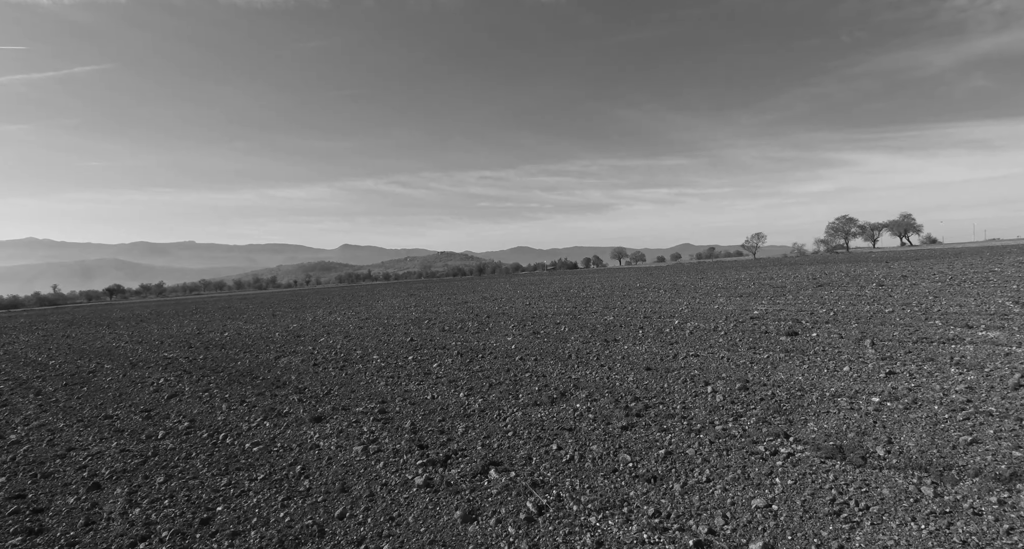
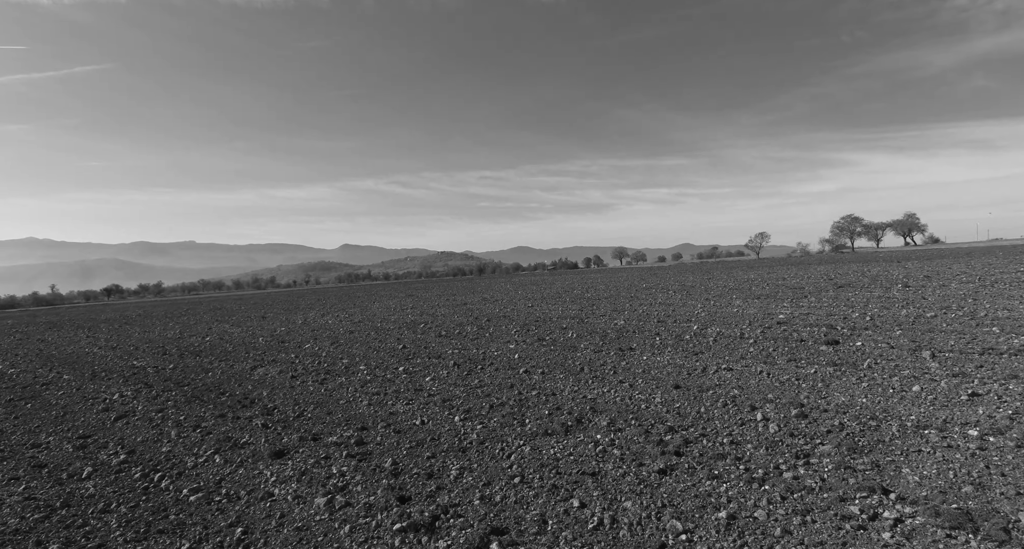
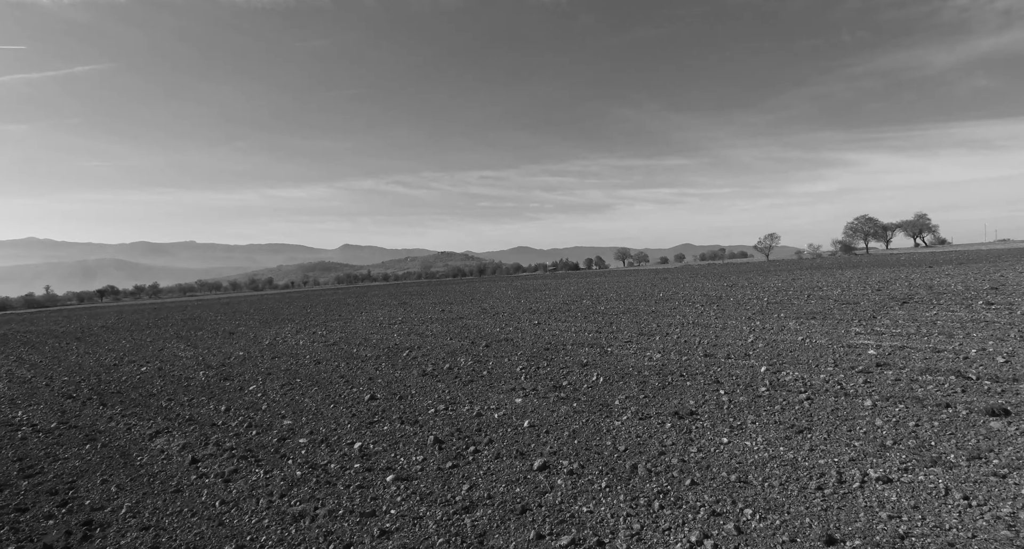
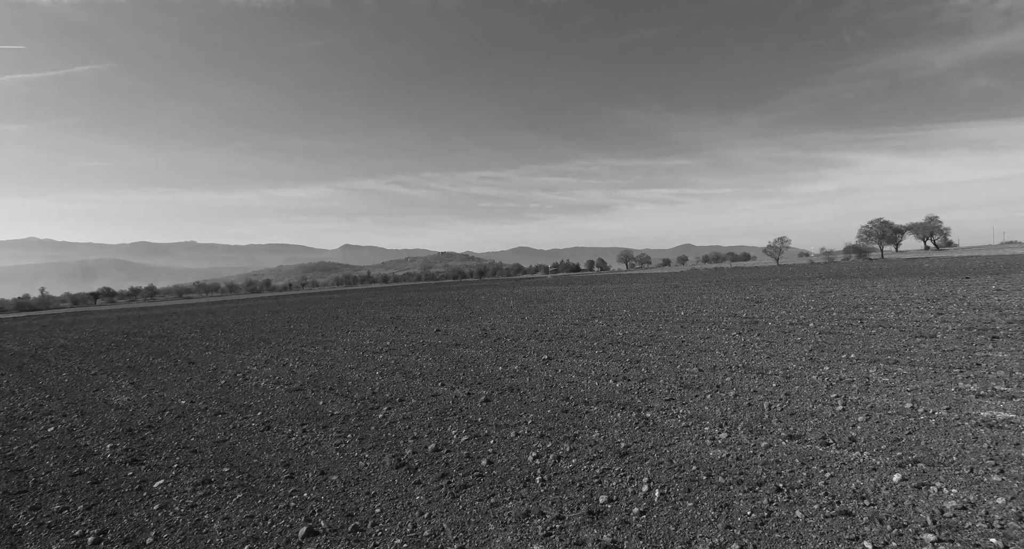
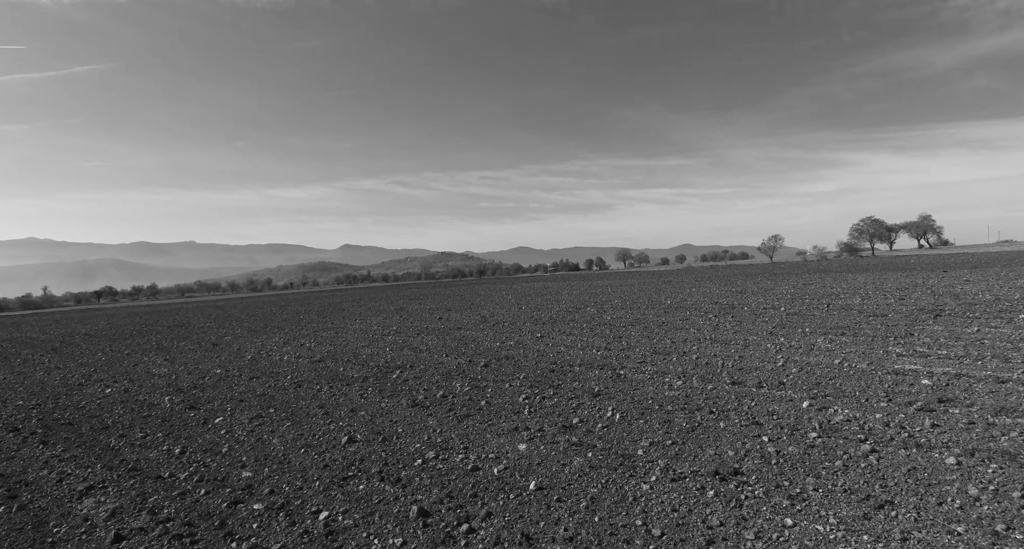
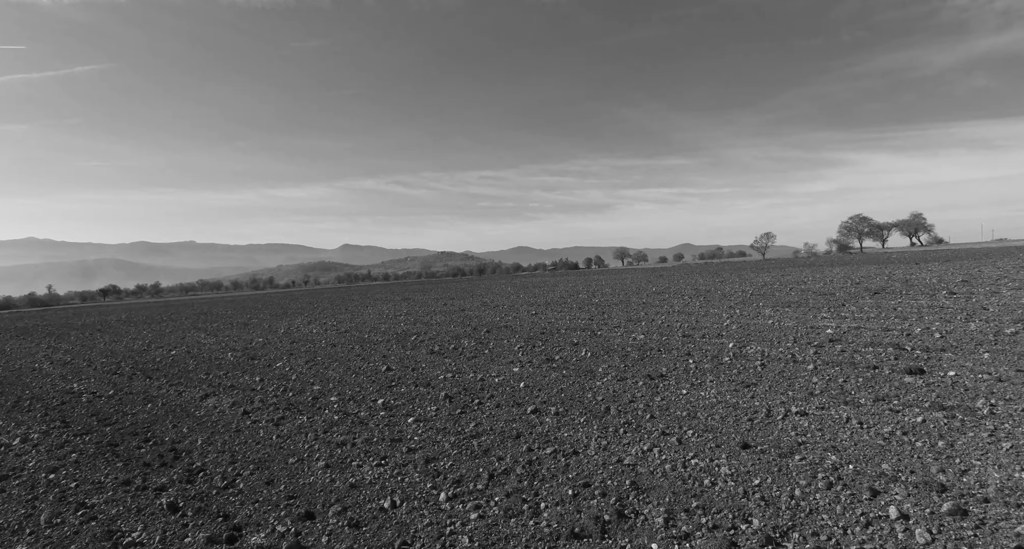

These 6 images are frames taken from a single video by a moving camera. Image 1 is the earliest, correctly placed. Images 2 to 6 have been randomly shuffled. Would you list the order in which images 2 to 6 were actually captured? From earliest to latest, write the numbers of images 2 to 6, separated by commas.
2, 6, 3, 5, 4
